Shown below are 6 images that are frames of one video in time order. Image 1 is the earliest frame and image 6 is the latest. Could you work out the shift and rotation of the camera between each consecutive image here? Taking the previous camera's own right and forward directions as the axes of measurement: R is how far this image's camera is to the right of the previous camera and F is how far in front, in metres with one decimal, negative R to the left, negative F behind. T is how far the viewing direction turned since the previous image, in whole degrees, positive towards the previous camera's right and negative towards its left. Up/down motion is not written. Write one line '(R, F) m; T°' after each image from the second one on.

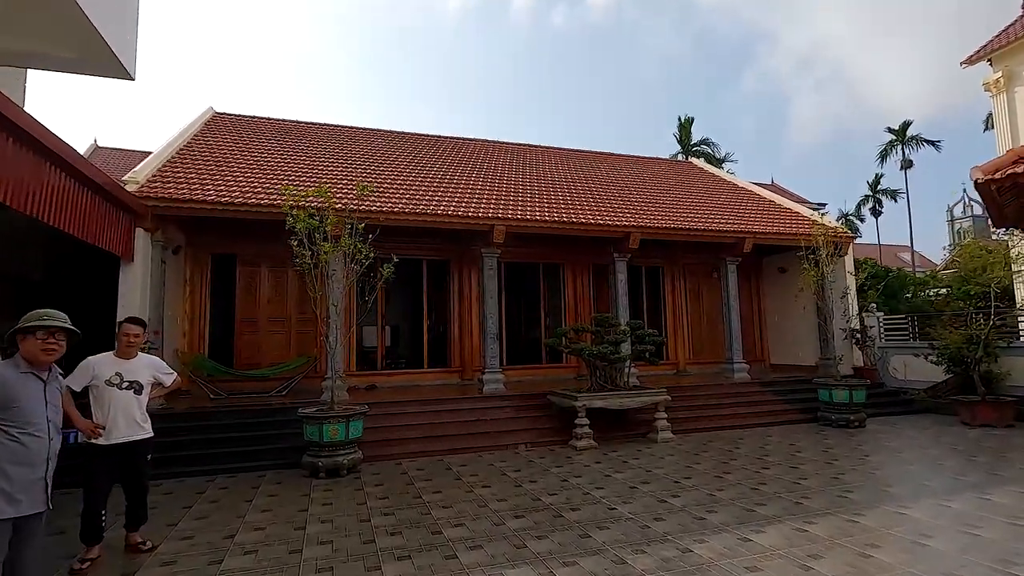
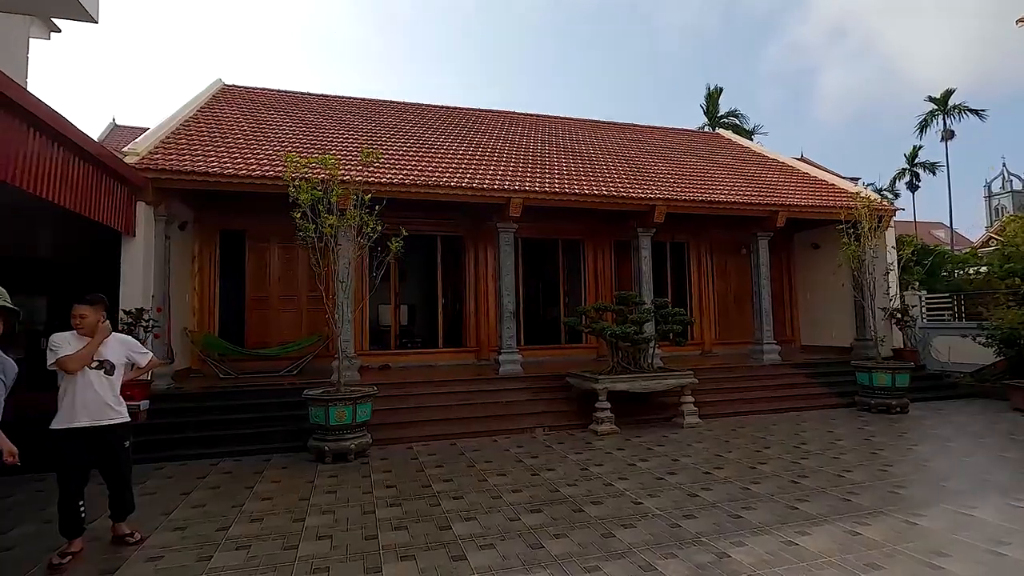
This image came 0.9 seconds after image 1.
(0.0, +0.4) m; -2°
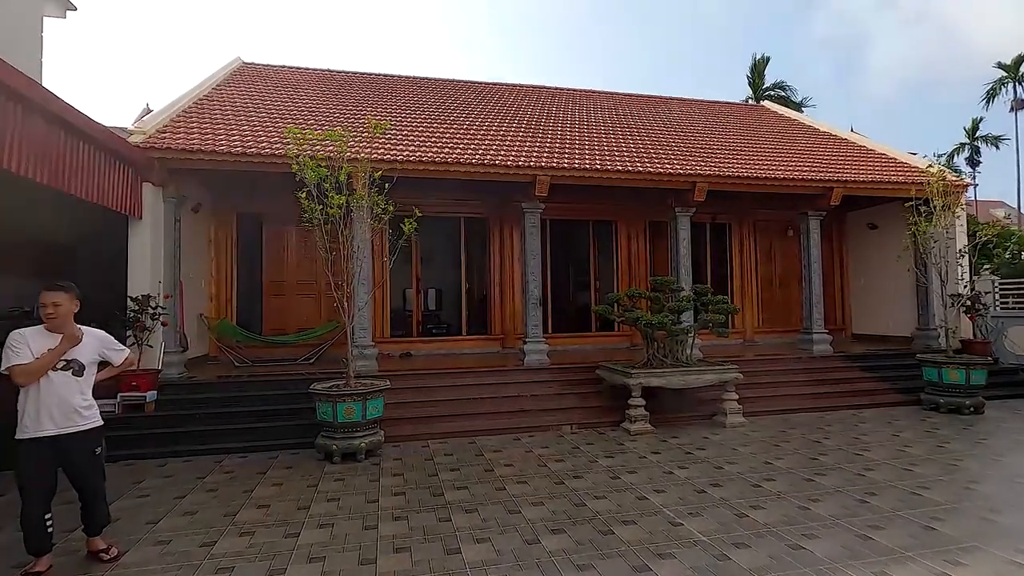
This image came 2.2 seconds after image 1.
(+0.1, +0.6) m; -3°
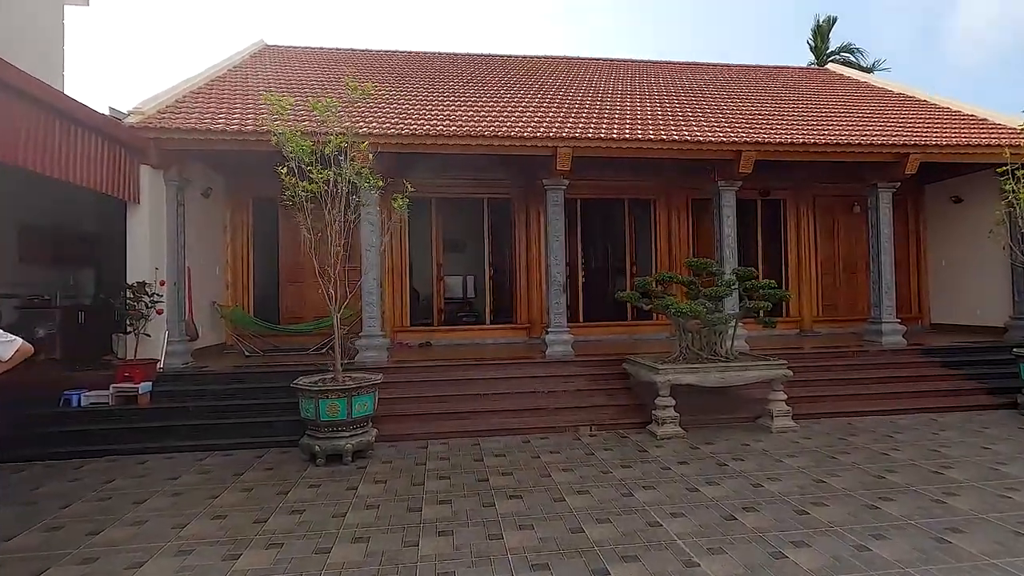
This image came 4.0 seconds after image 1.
(+0.5, +0.7) m; -6°
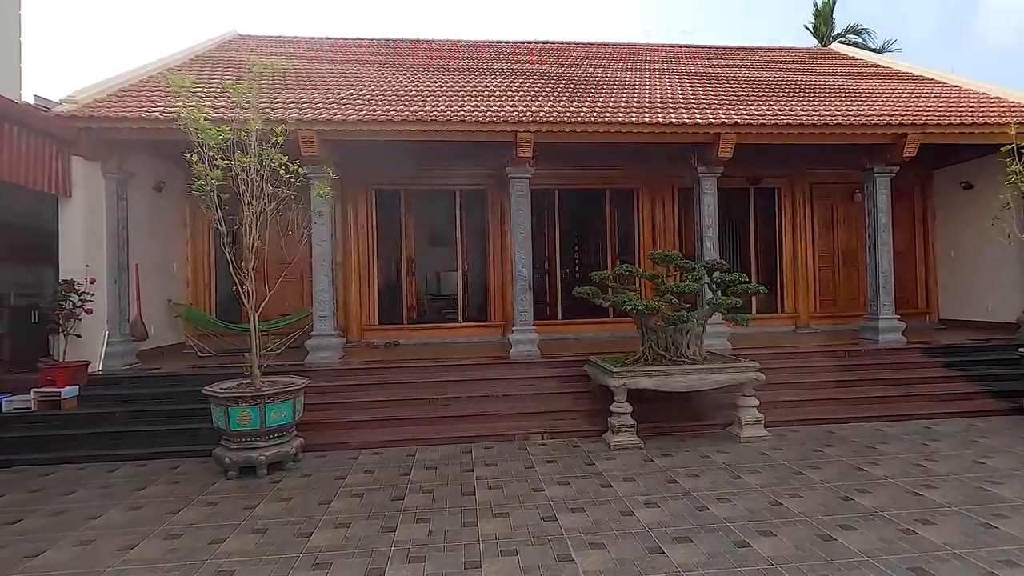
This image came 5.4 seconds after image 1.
(+0.7, +0.5) m; -2°
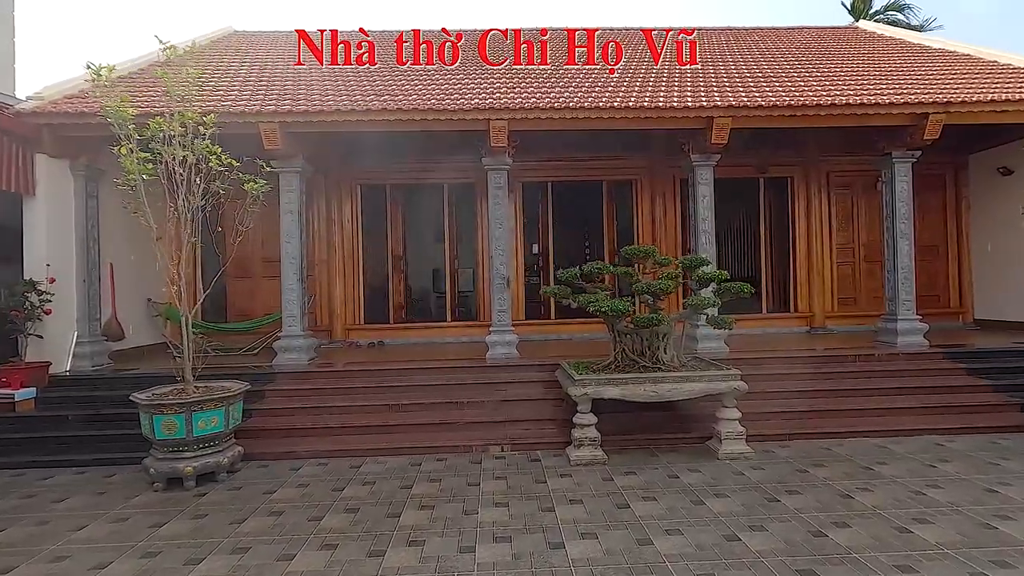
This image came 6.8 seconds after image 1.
(+0.7, +0.4) m; -4°
